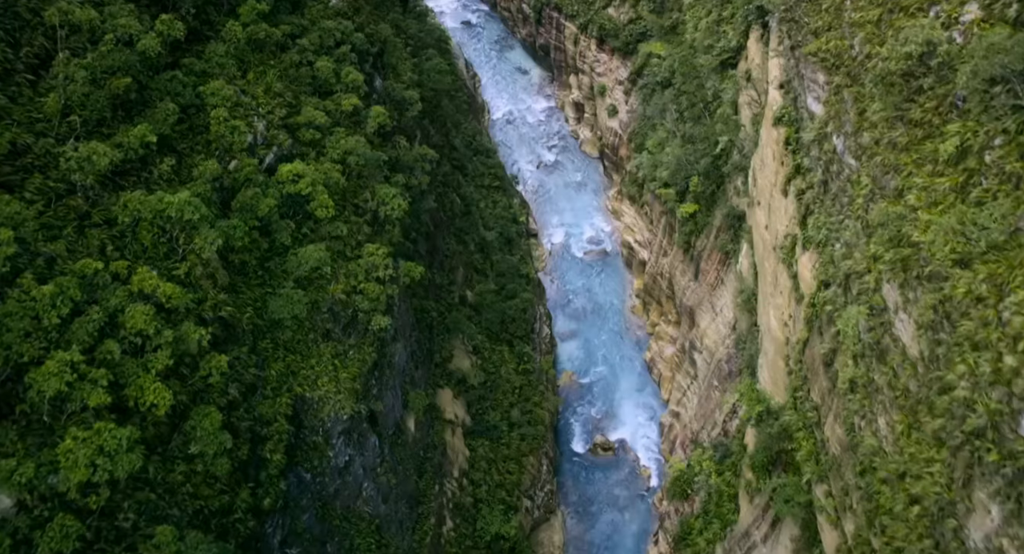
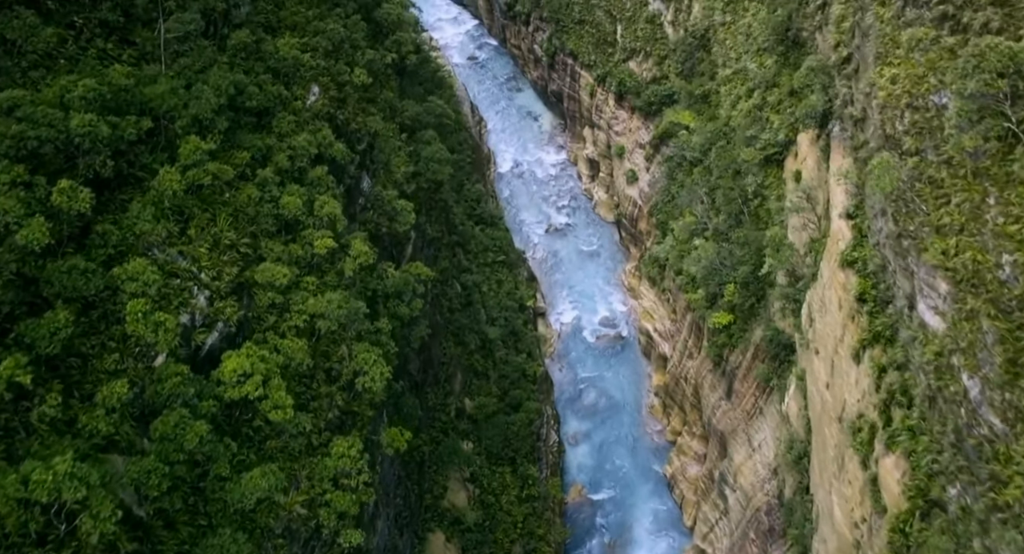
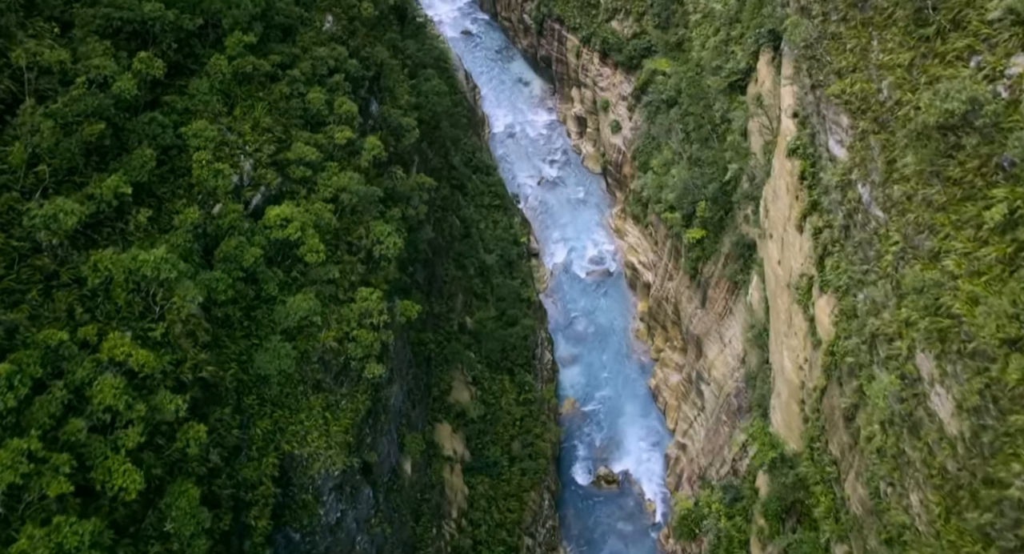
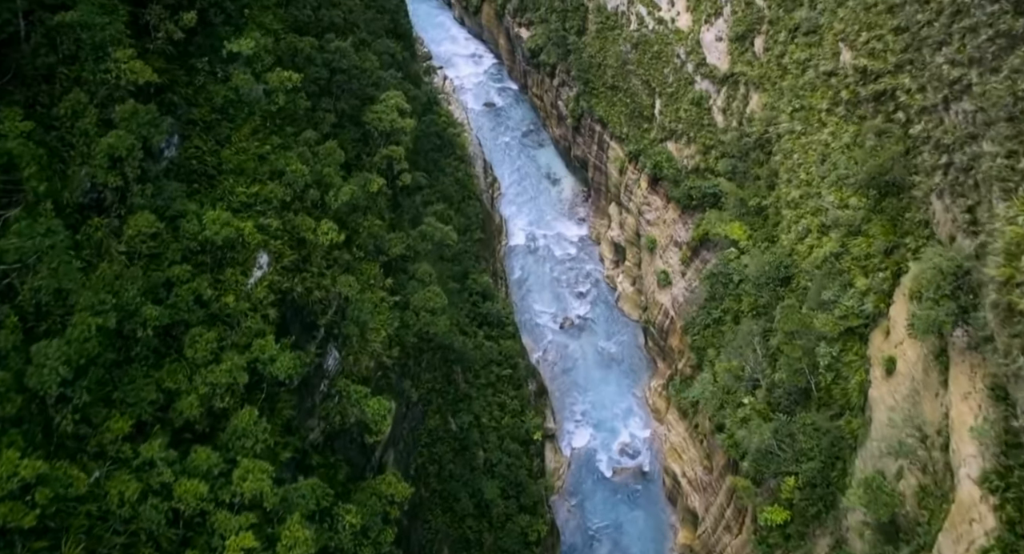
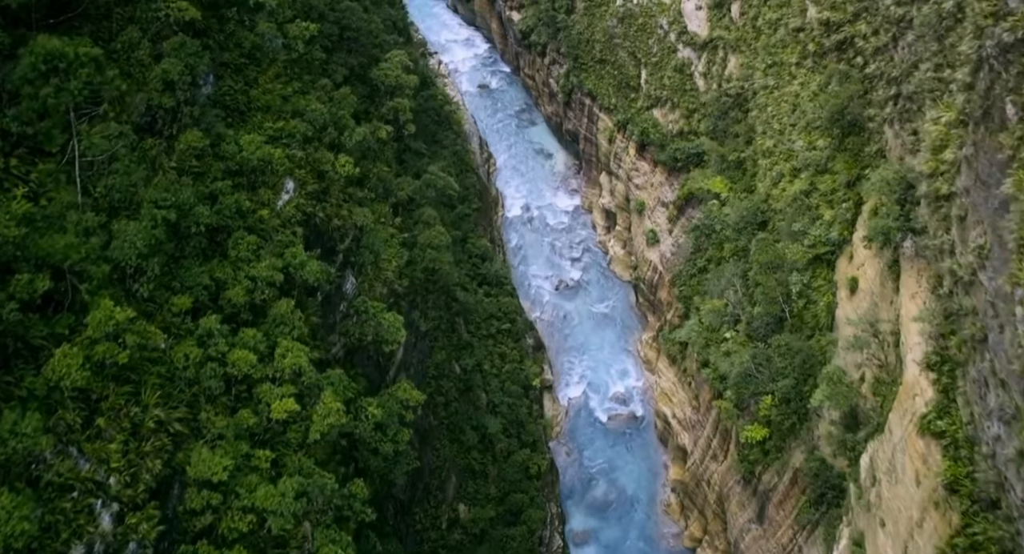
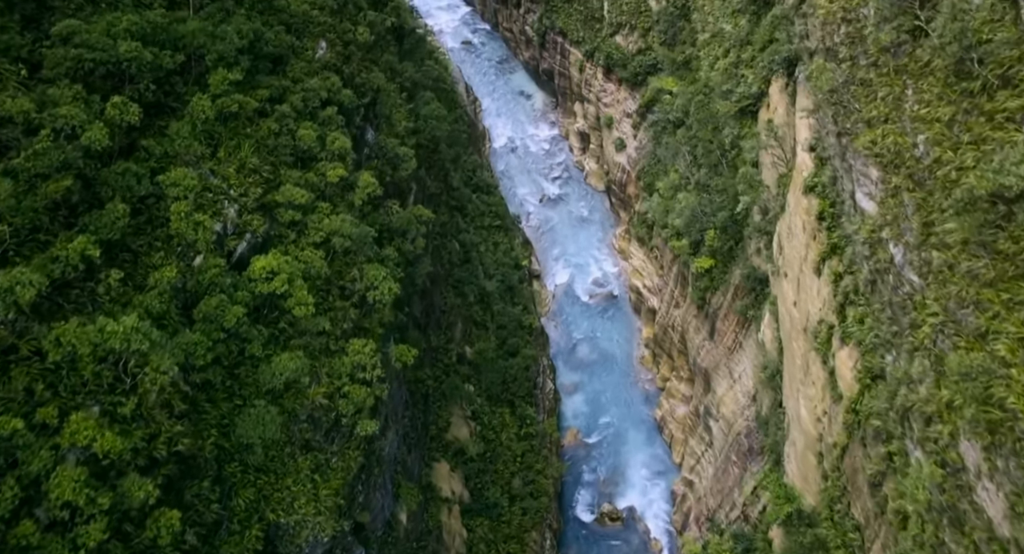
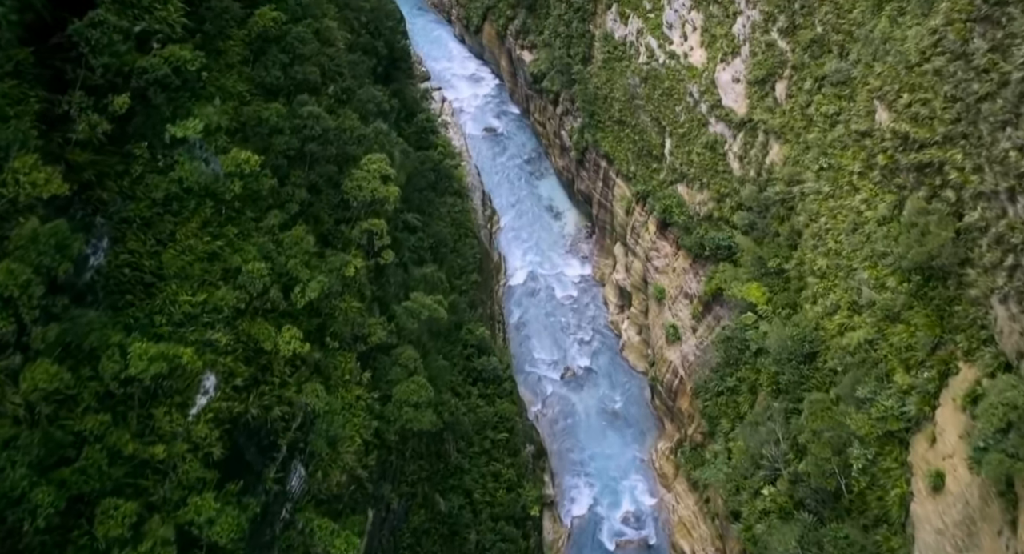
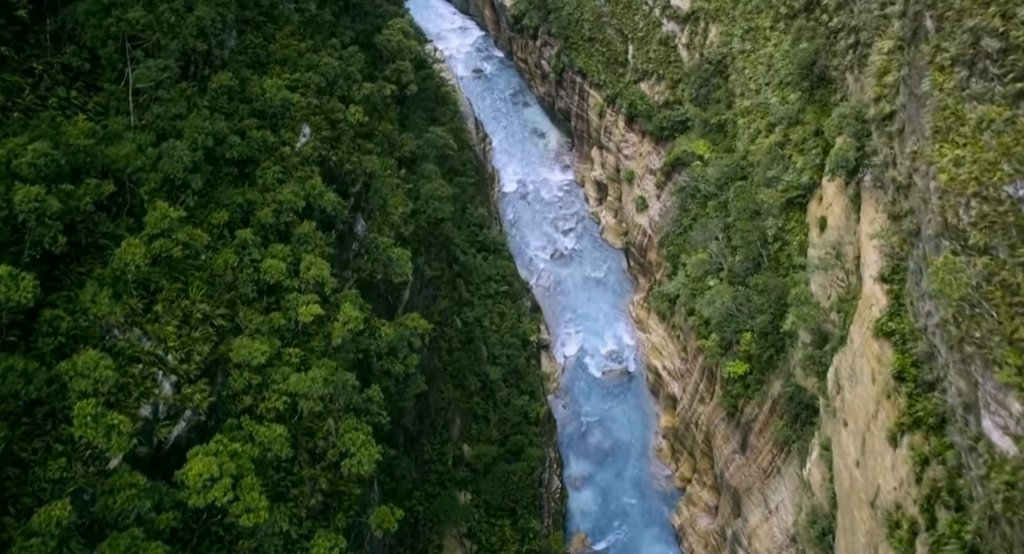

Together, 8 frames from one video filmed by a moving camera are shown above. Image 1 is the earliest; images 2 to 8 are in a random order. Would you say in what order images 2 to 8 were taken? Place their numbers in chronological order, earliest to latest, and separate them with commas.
3, 6, 2, 8, 5, 4, 7
